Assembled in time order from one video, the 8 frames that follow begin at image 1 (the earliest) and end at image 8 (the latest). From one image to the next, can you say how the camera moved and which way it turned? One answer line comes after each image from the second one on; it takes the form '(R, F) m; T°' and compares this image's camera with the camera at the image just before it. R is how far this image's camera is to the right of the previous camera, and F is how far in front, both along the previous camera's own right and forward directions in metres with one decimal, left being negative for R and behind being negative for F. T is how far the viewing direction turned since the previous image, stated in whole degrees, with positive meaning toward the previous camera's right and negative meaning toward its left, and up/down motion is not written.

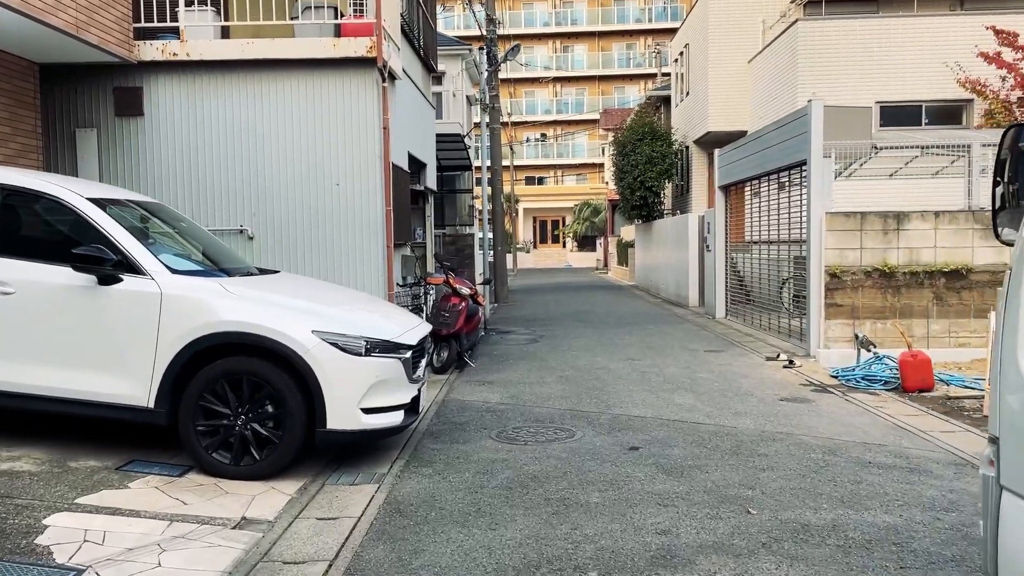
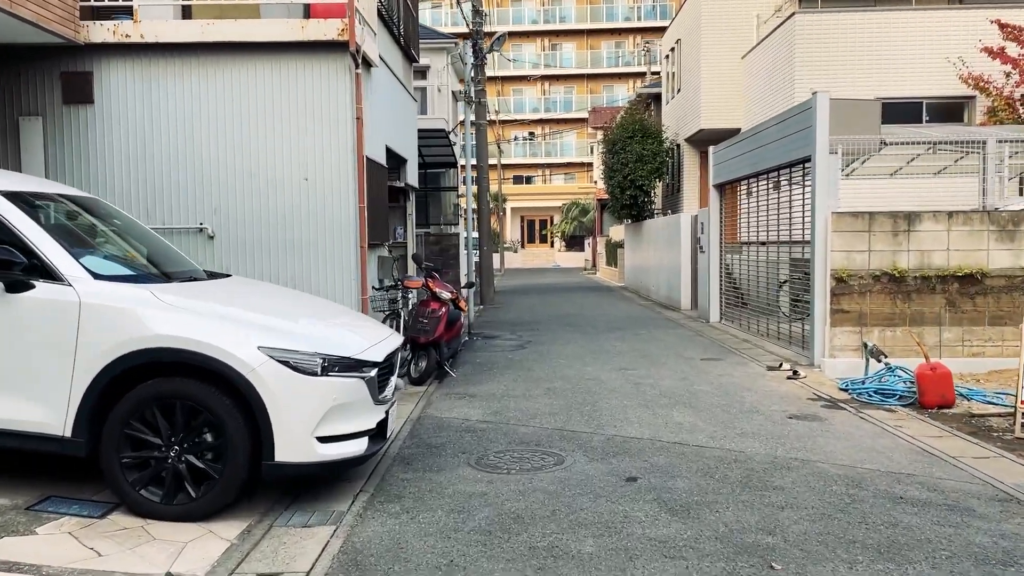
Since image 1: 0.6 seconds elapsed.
(0.0, +0.7) m; +1°
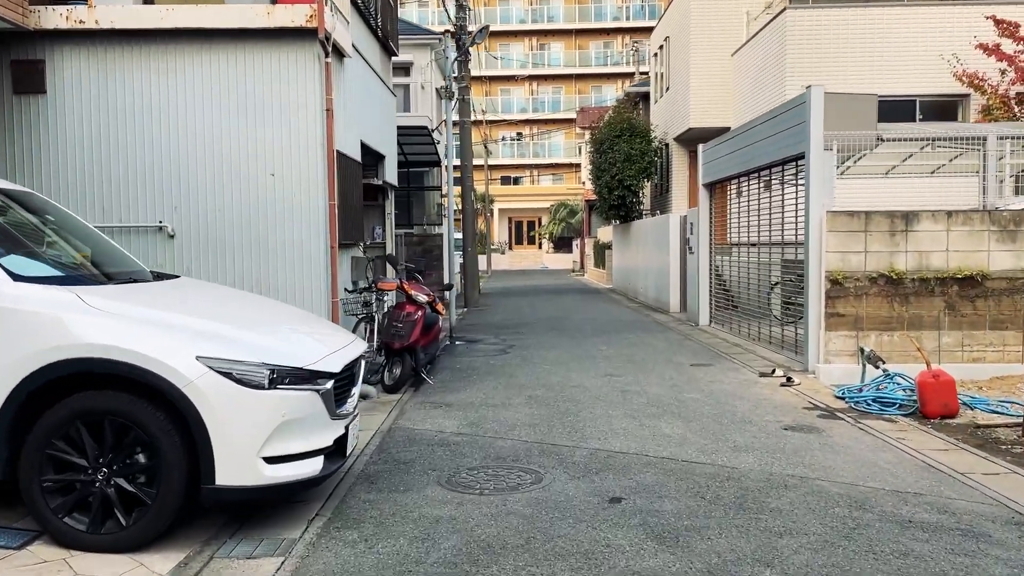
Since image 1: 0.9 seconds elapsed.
(+0.1, +0.5) m; +1°
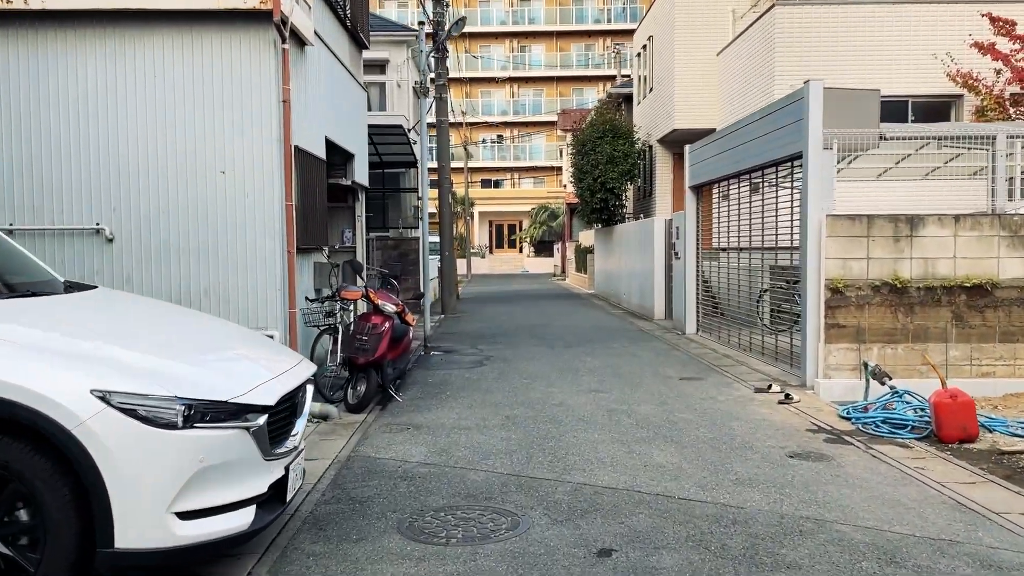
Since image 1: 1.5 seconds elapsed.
(0.0, +0.7) m; +1°
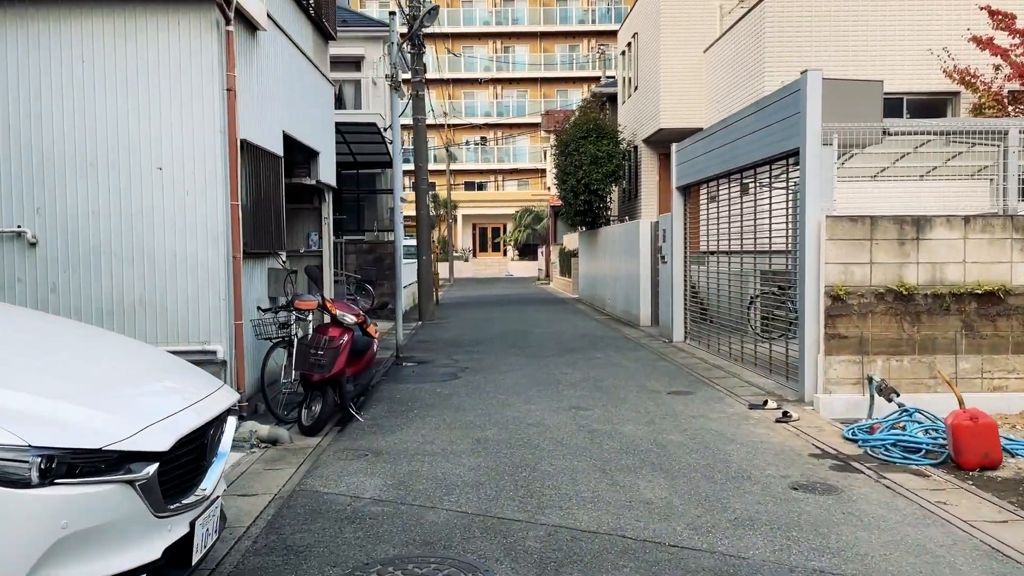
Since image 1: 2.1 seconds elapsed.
(+0.1, +0.7) m; +1°
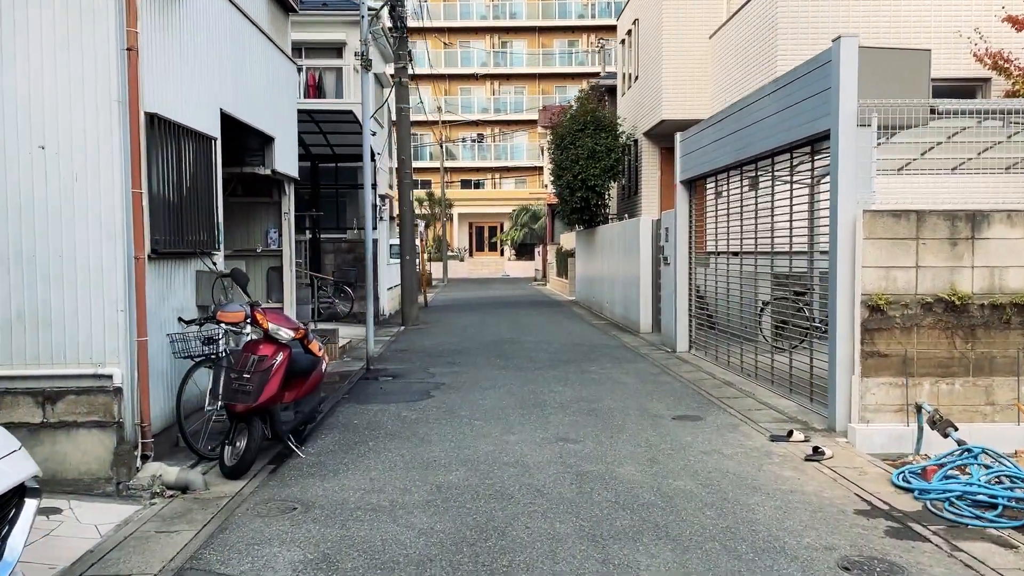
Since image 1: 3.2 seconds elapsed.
(+0.2, +1.3) m; 0°
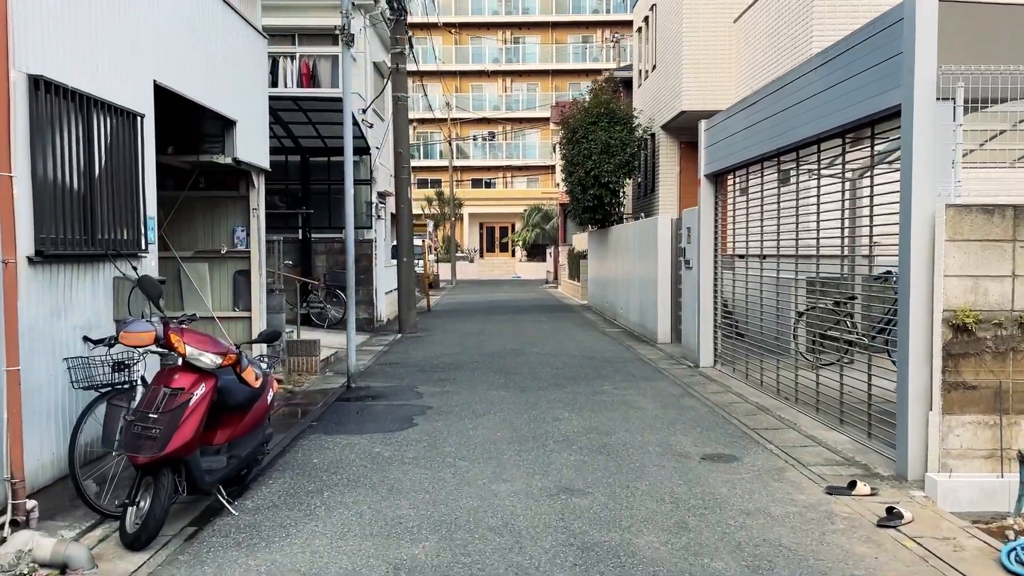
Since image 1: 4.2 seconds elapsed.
(+0.1, +1.3) m; -1°
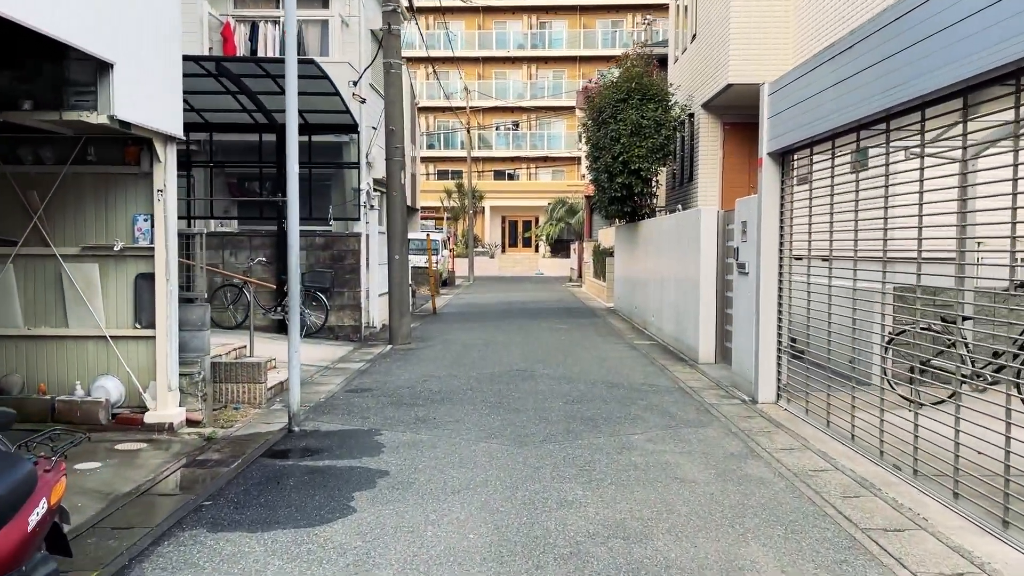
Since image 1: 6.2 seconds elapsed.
(+0.2, +2.4) m; -2°
